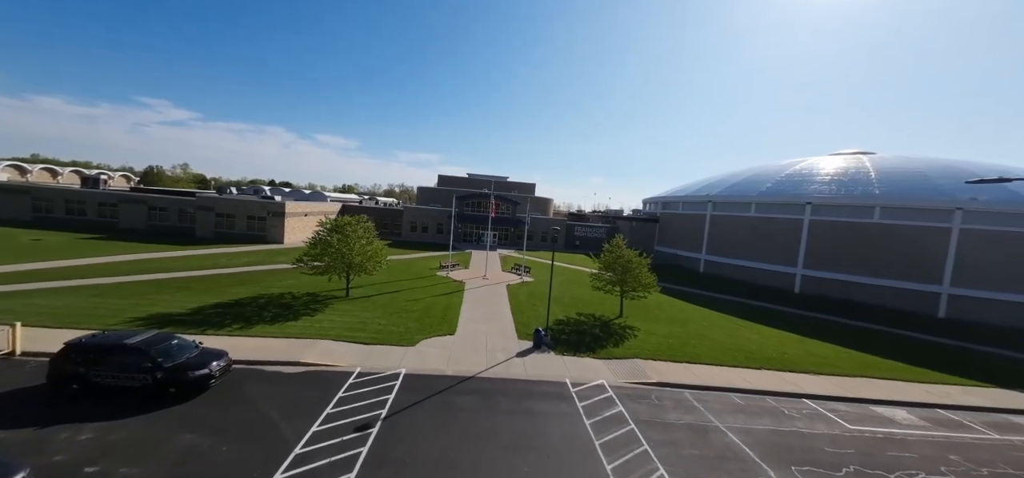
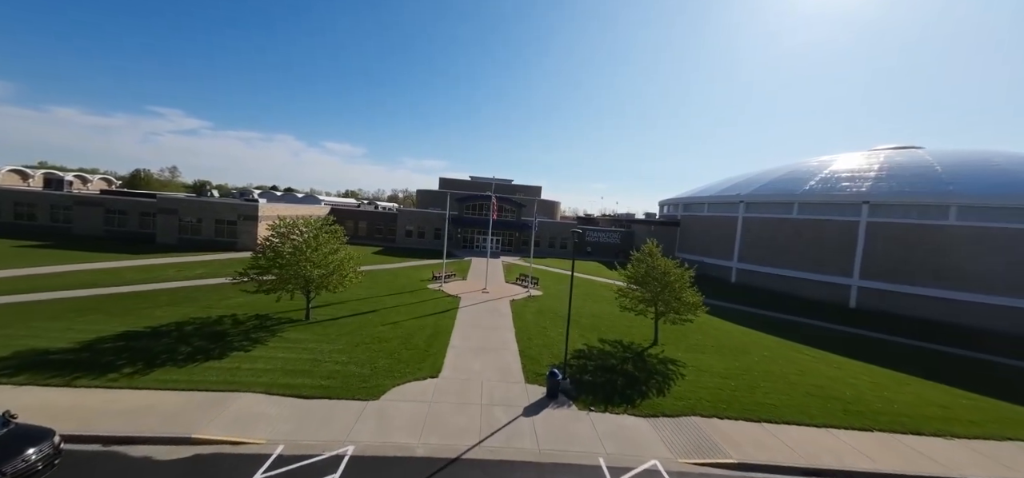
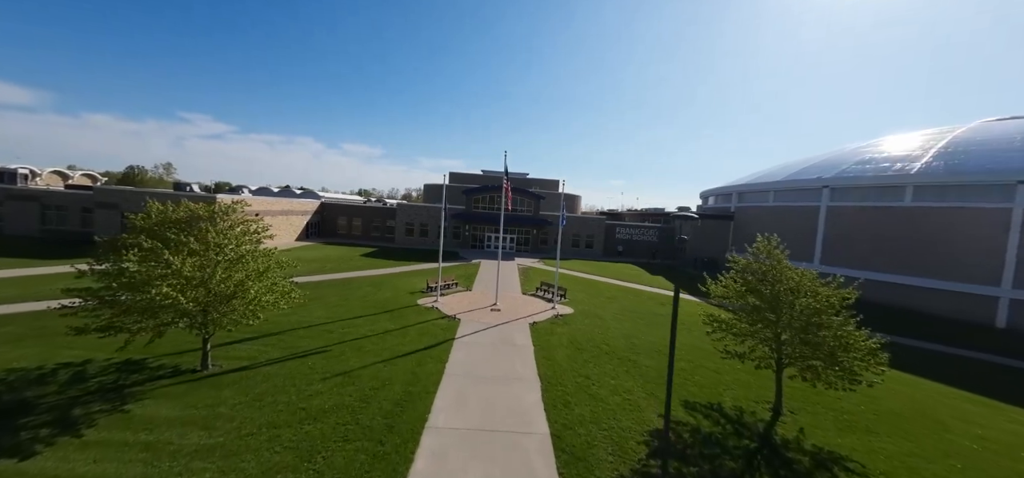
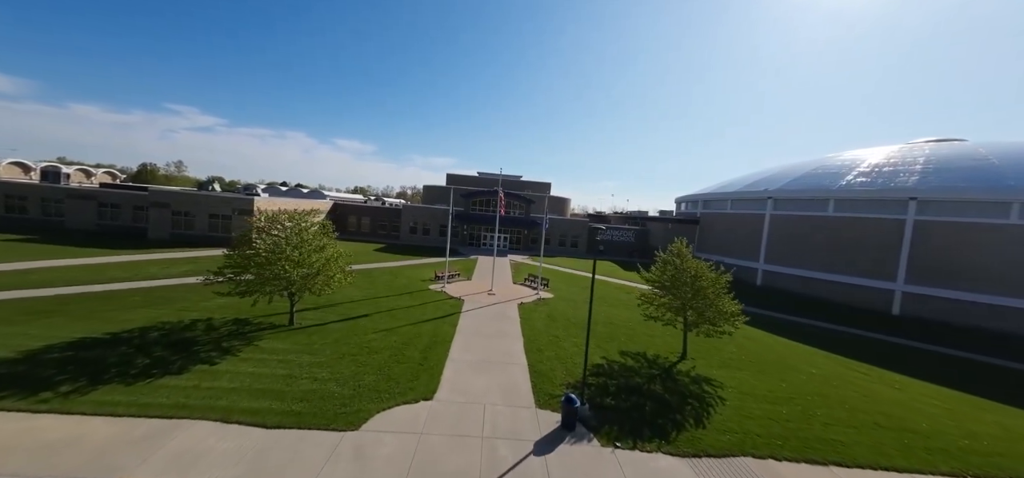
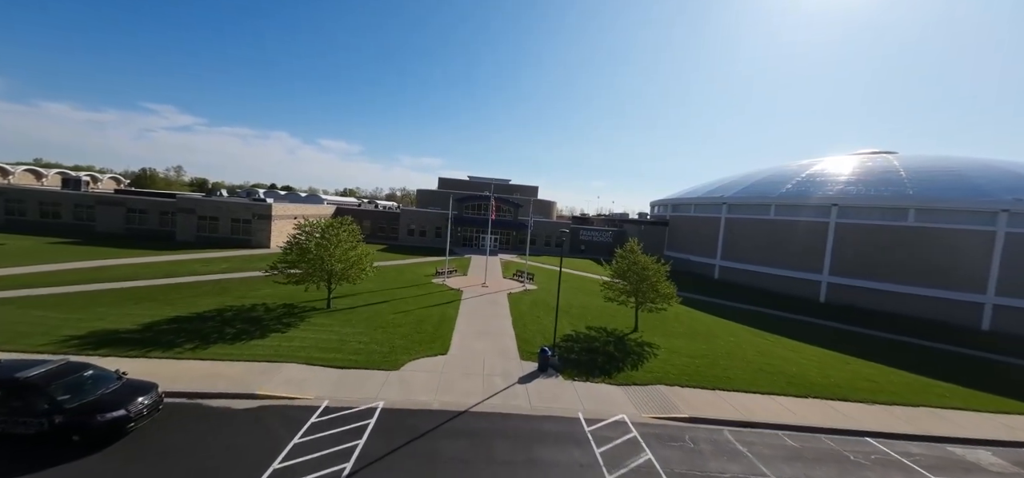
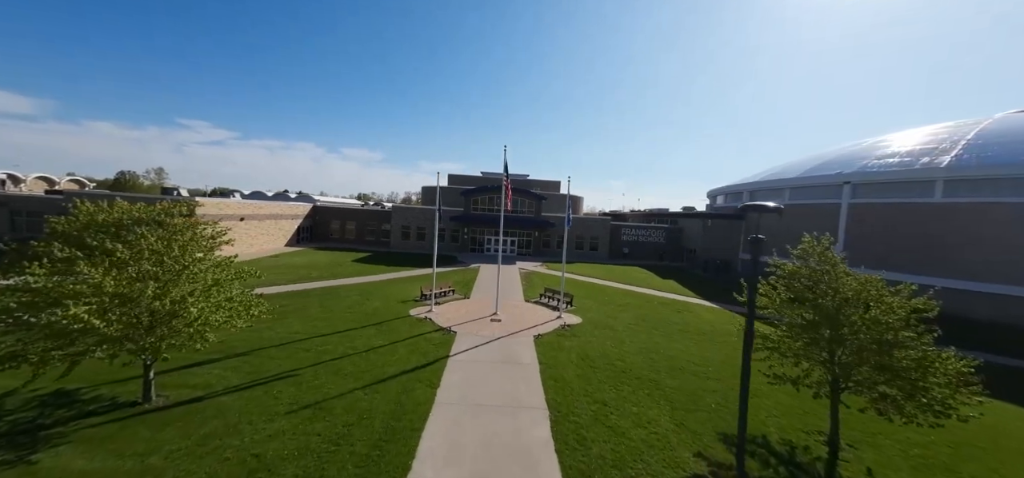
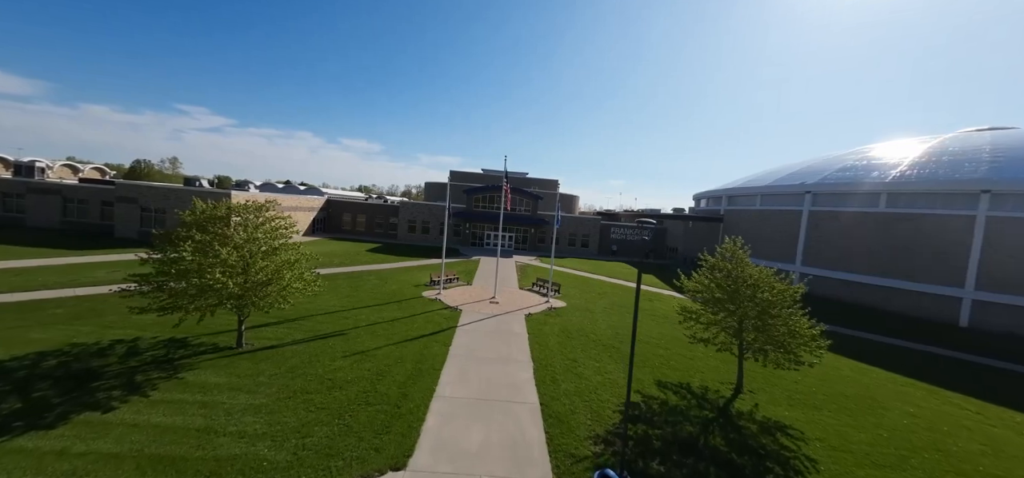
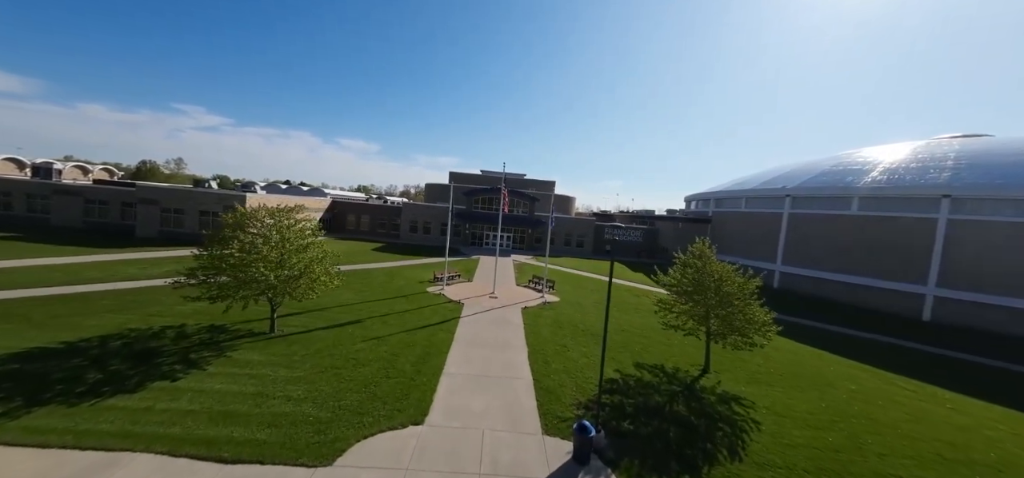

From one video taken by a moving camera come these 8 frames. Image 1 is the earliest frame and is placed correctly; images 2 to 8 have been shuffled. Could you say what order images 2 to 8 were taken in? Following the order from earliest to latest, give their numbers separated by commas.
5, 2, 4, 8, 7, 3, 6
